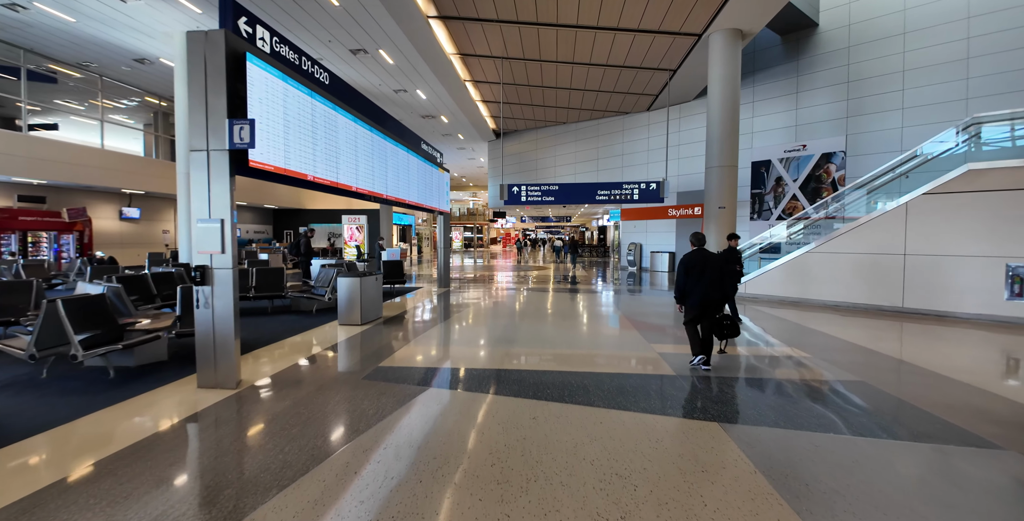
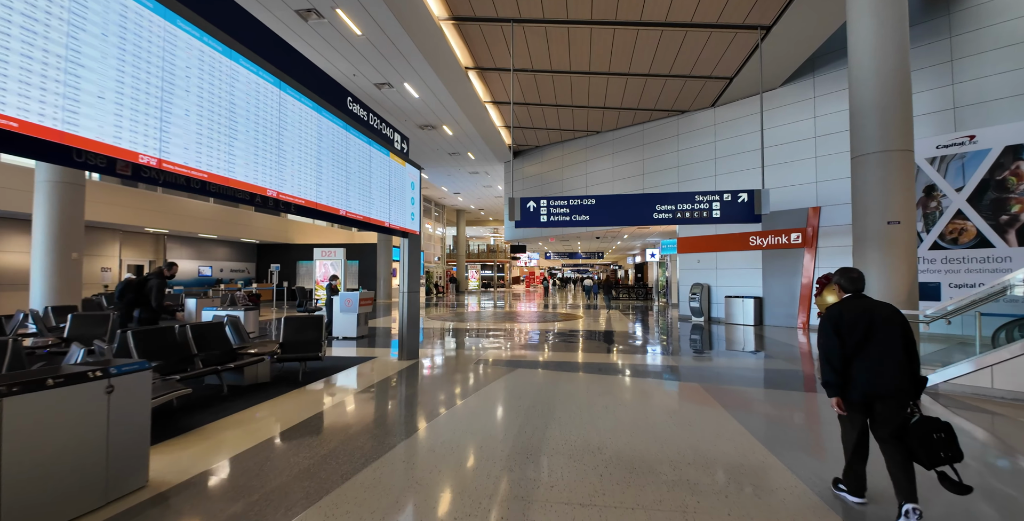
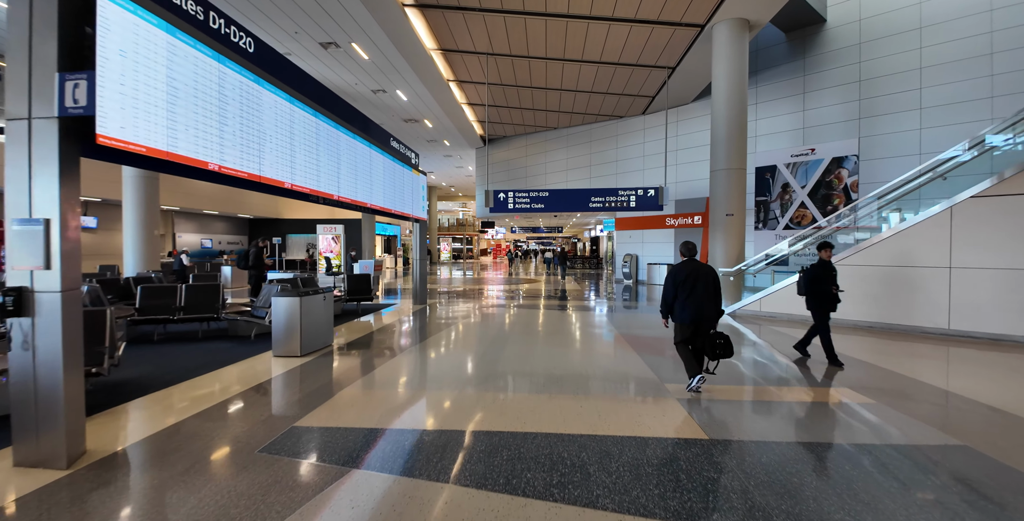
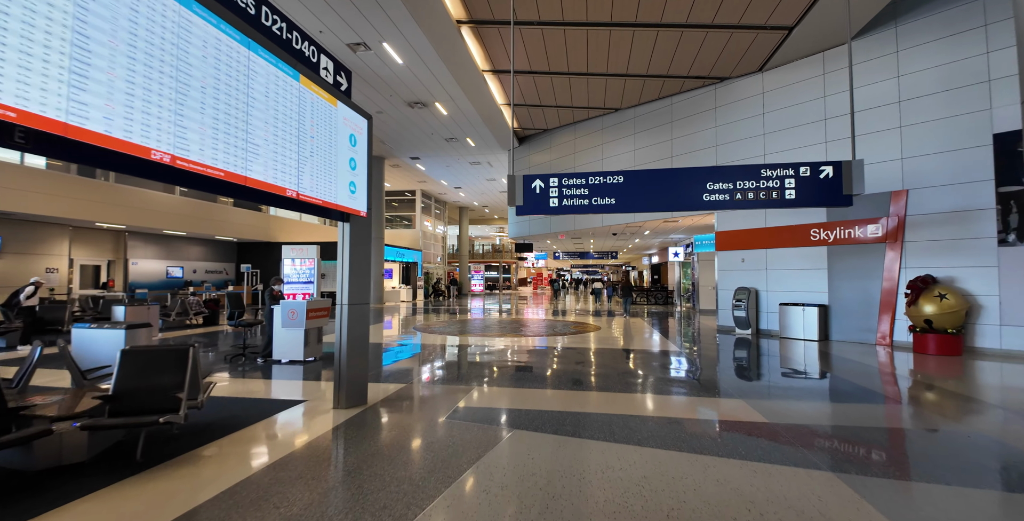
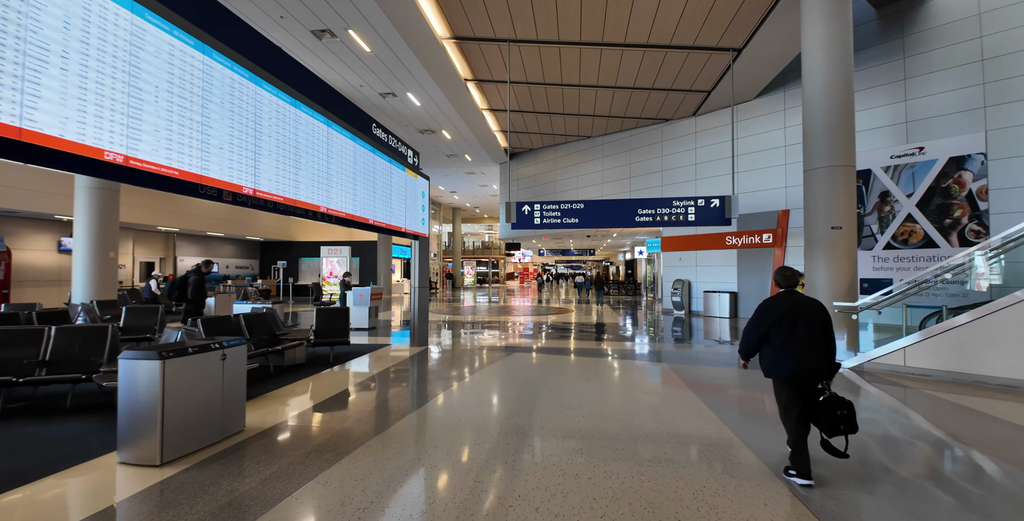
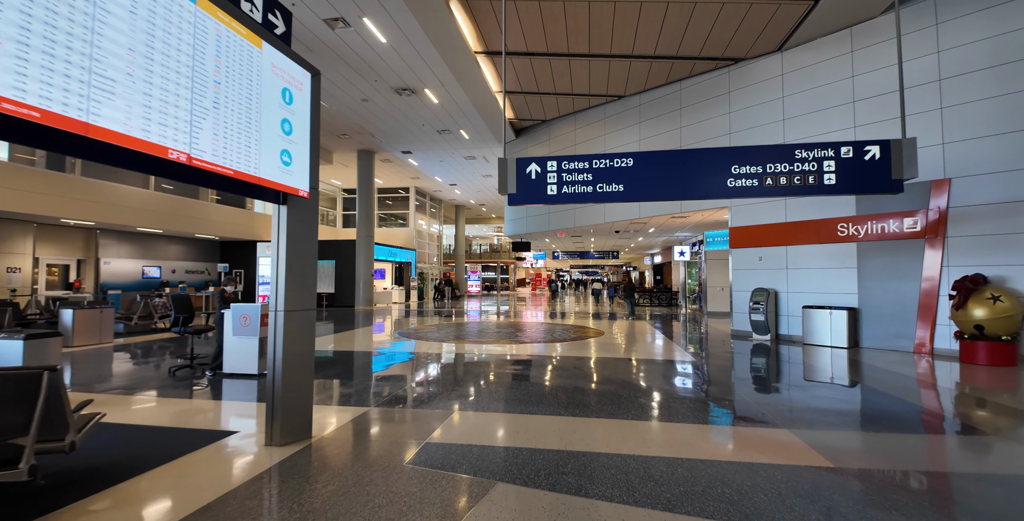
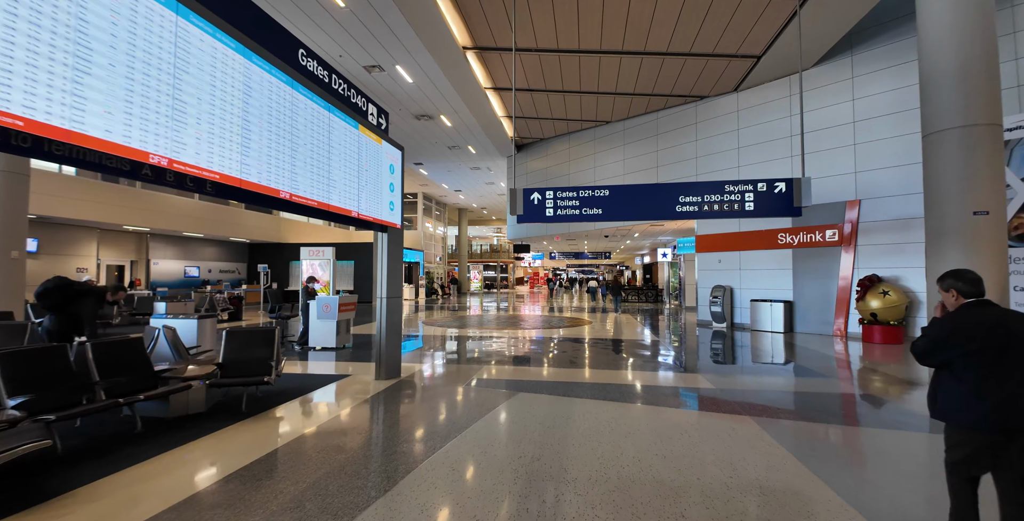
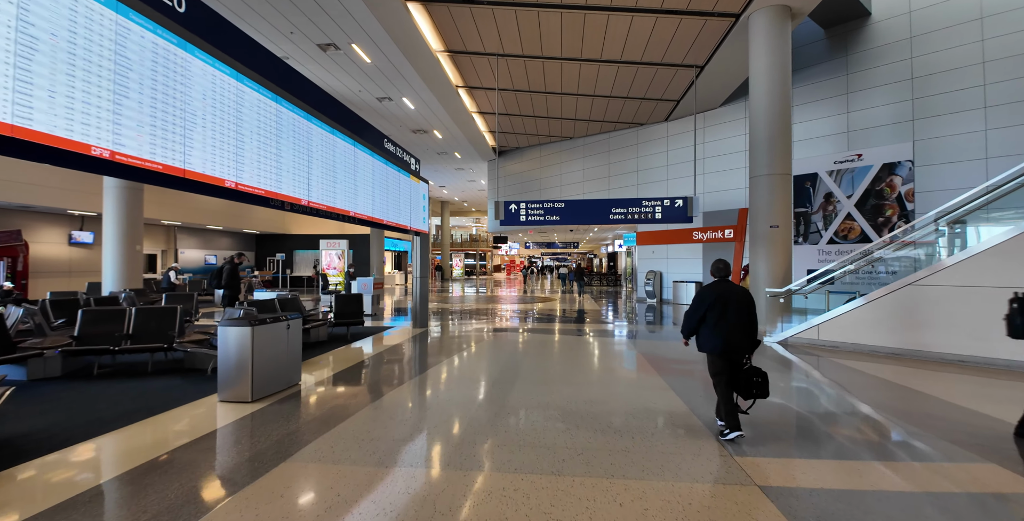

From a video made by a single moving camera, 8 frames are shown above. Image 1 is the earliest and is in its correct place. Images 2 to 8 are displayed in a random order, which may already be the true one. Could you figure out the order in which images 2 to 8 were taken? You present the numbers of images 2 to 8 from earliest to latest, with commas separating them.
3, 8, 5, 2, 7, 4, 6
